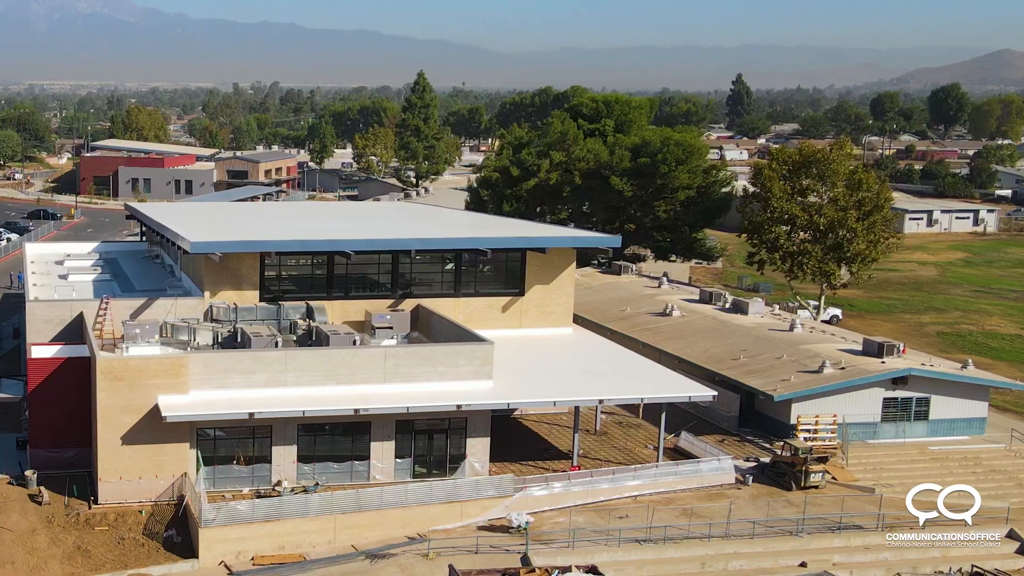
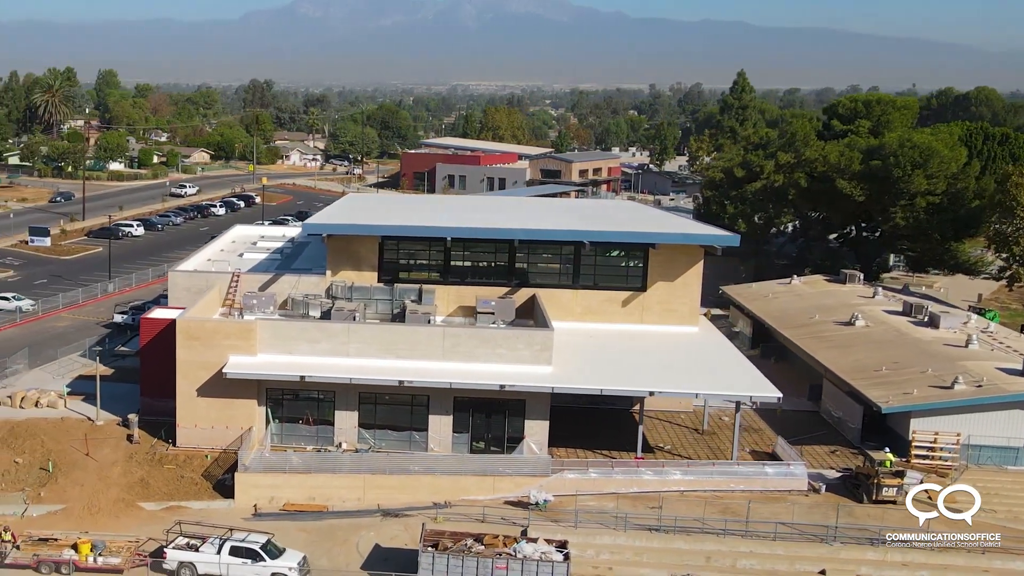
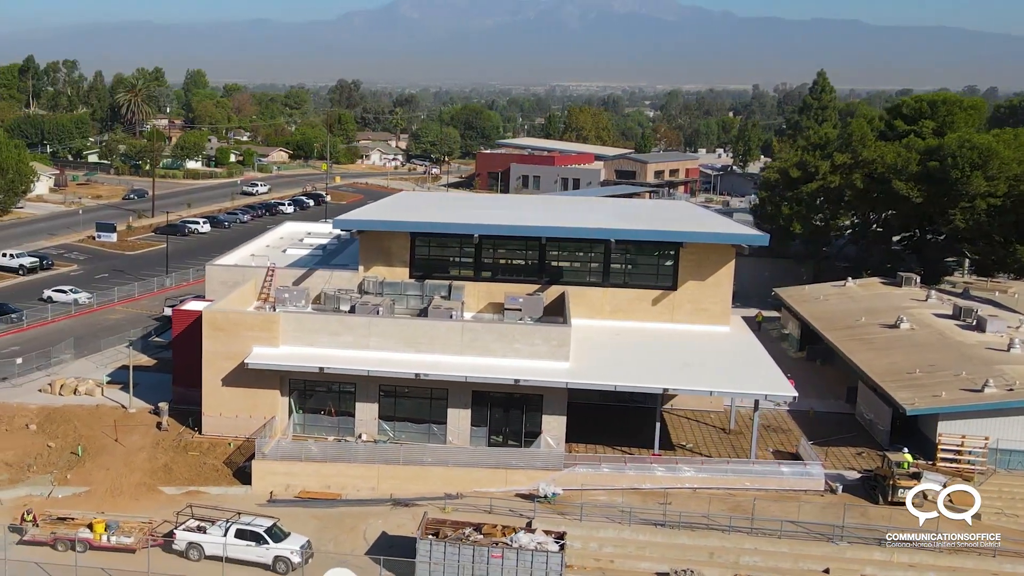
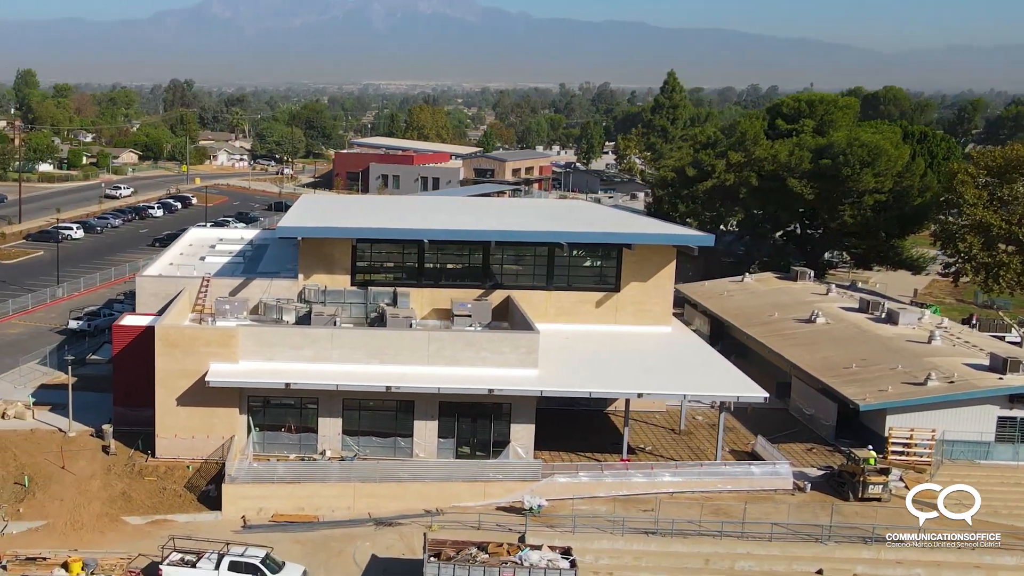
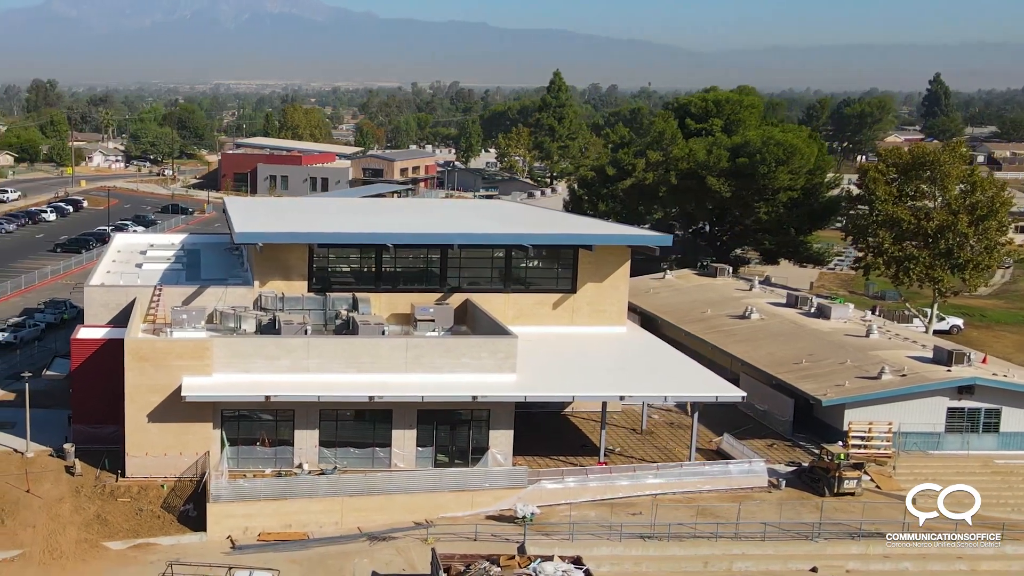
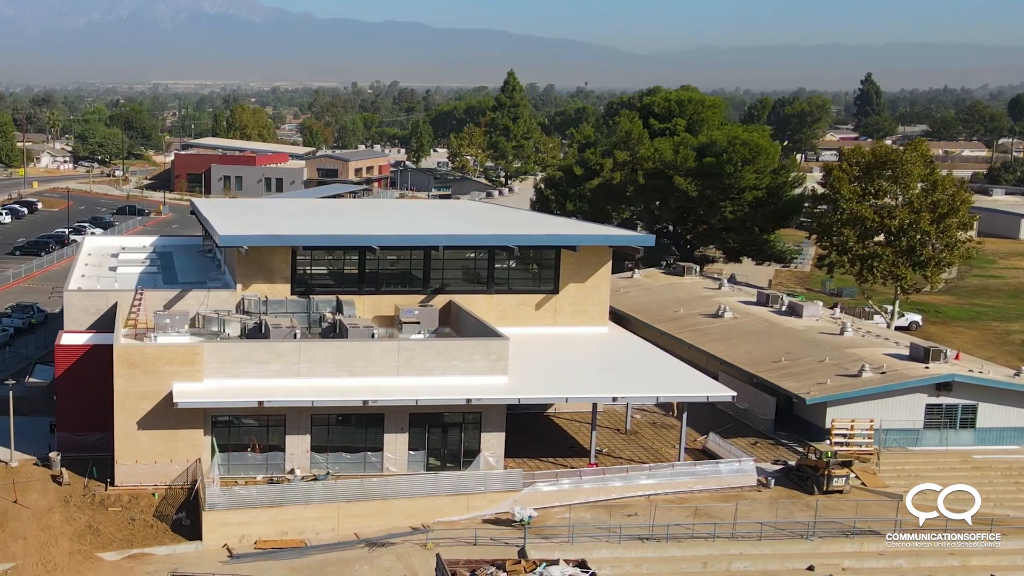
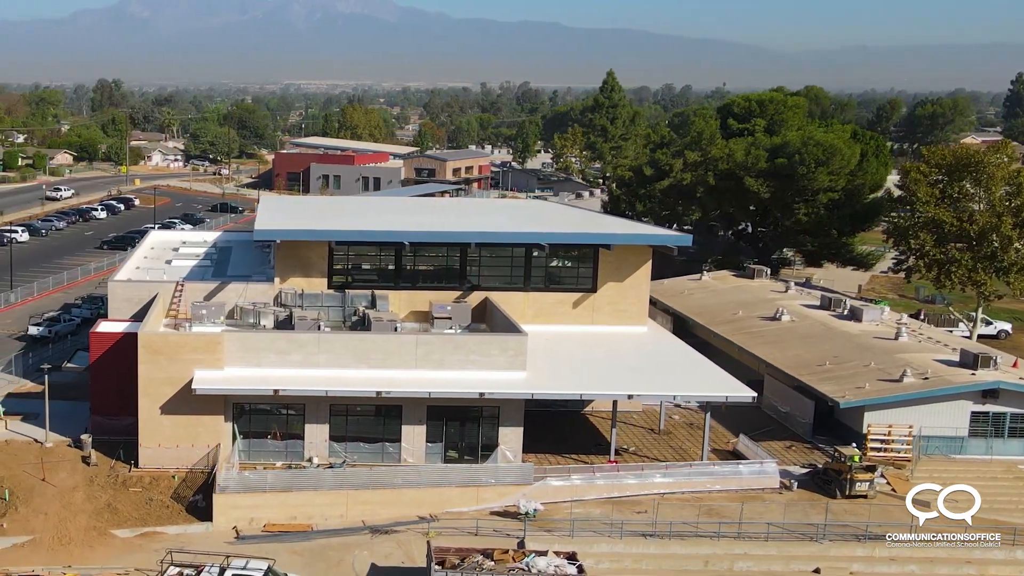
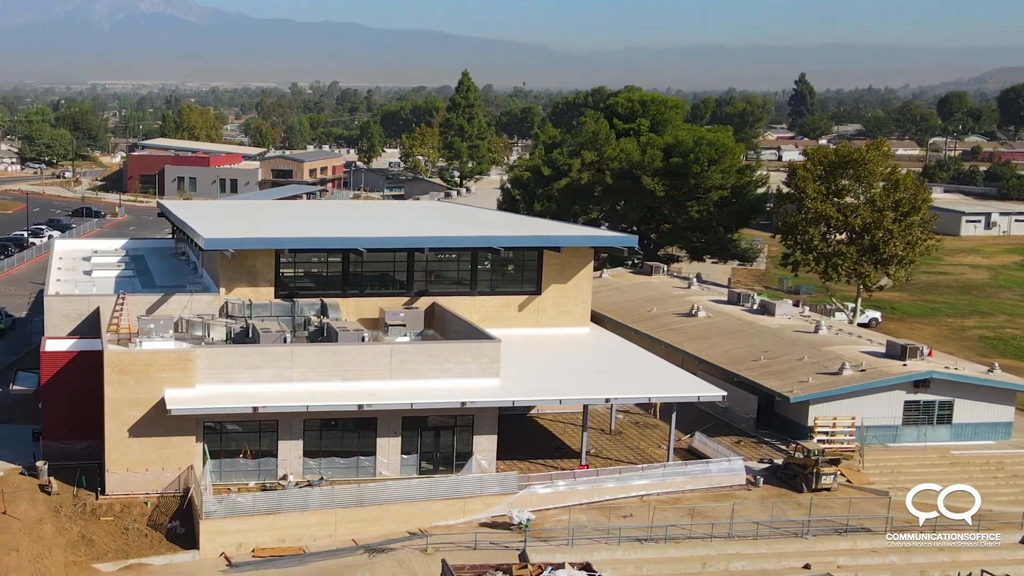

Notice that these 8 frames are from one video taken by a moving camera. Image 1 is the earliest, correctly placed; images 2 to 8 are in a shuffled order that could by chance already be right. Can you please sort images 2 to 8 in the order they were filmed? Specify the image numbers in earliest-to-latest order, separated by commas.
8, 6, 5, 7, 4, 2, 3
